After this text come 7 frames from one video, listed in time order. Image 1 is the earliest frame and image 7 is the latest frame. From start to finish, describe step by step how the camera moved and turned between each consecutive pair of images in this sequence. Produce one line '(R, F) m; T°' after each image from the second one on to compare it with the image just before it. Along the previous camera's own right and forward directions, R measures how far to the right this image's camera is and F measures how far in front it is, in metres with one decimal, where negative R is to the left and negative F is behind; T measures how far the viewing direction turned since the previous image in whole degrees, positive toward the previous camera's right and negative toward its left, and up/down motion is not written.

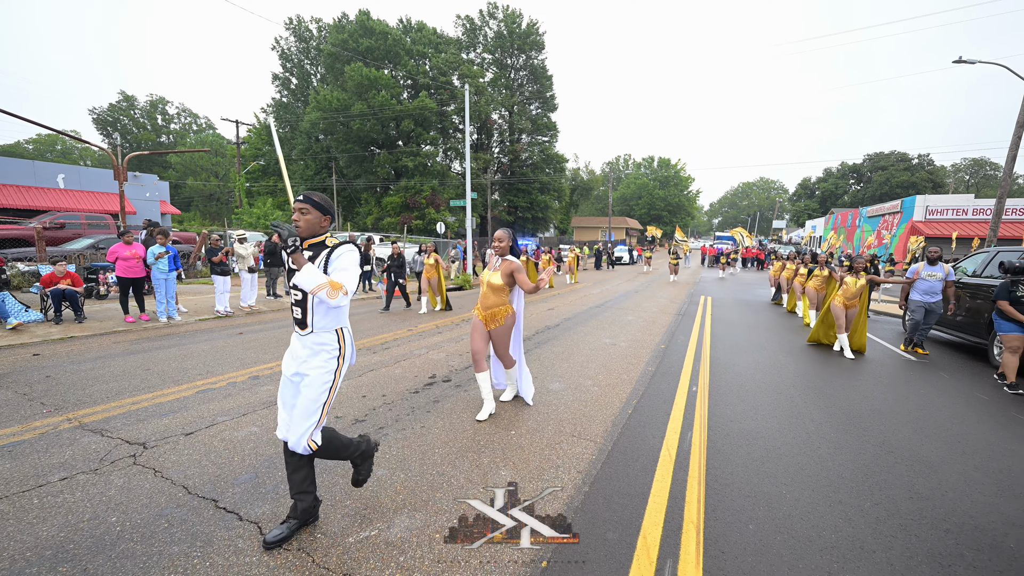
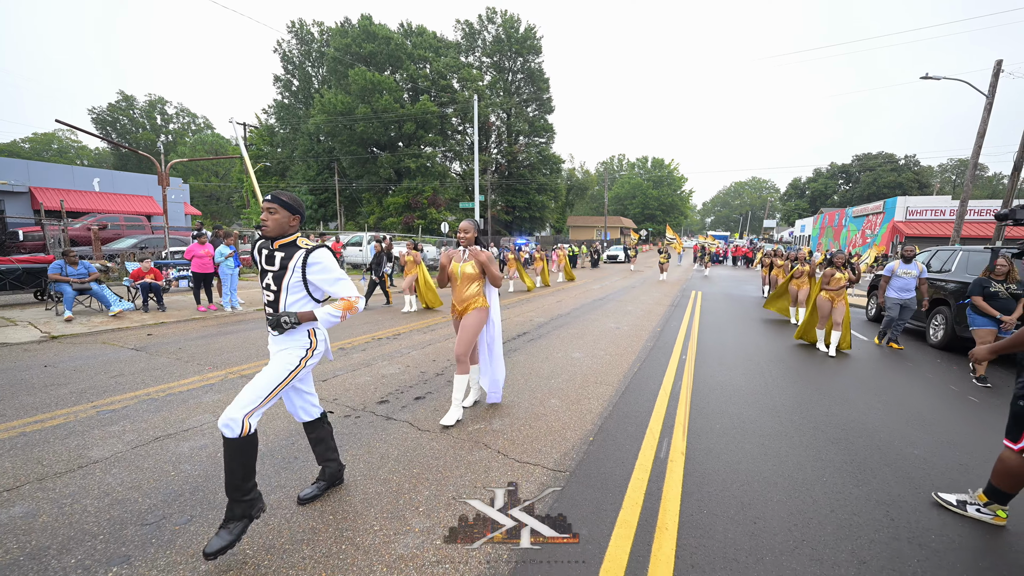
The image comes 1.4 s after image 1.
(-0.5, -1.4) m; +1°
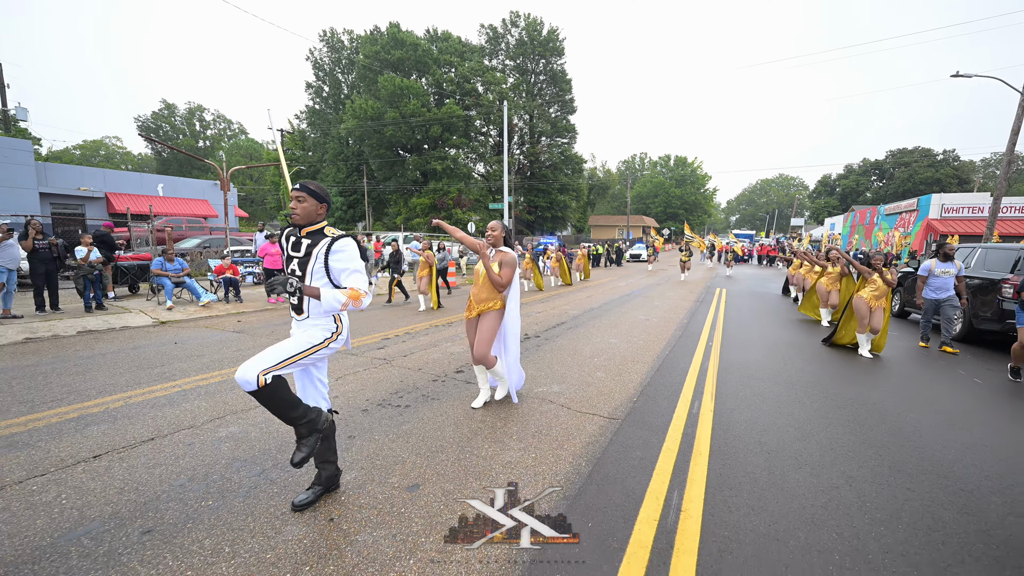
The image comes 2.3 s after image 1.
(-0.4, -0.9) m; -3°
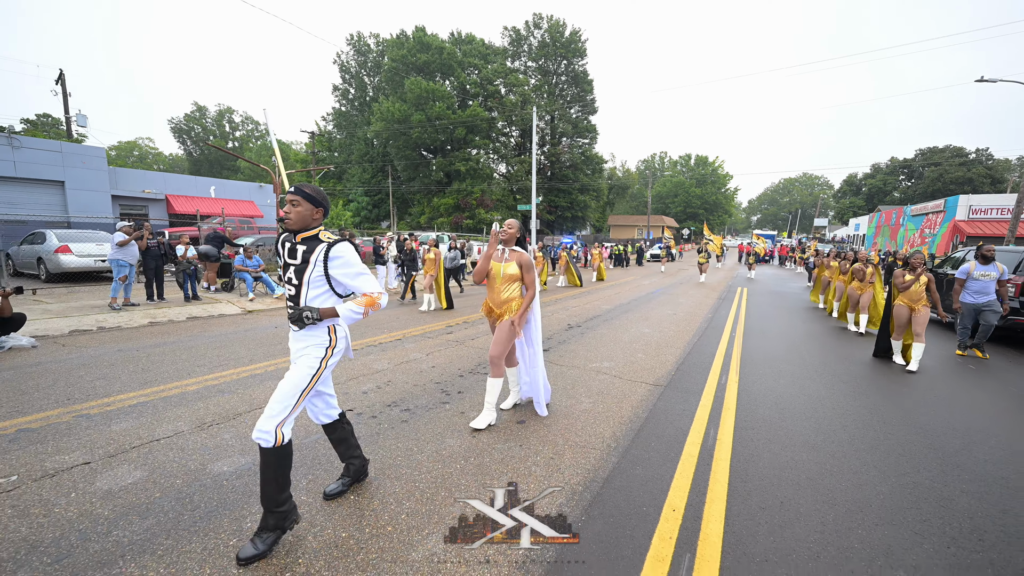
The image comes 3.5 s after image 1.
(-0.5, -1.1) m; -2°
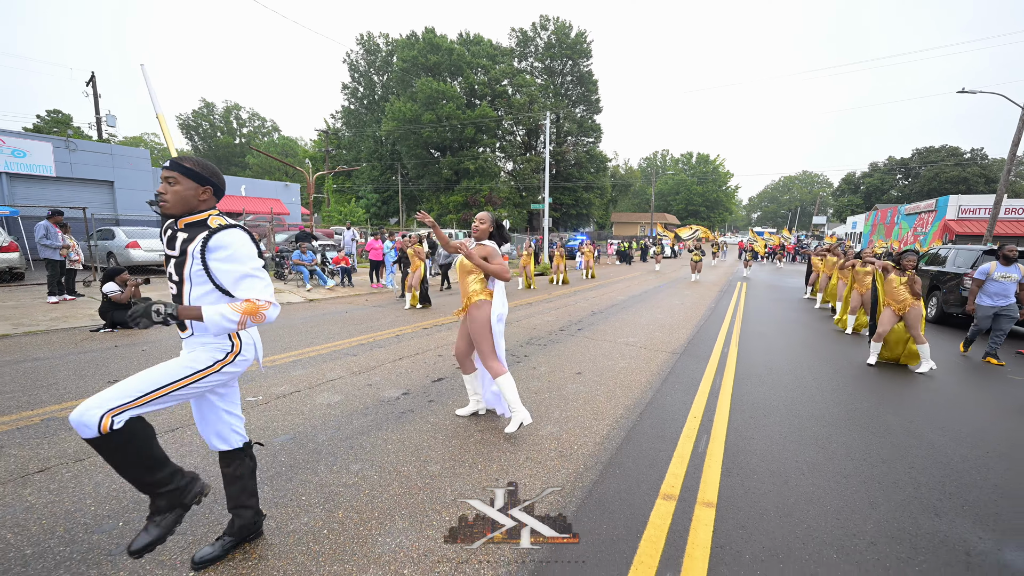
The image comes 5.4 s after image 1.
(-0.7, -1.4) m; 0°
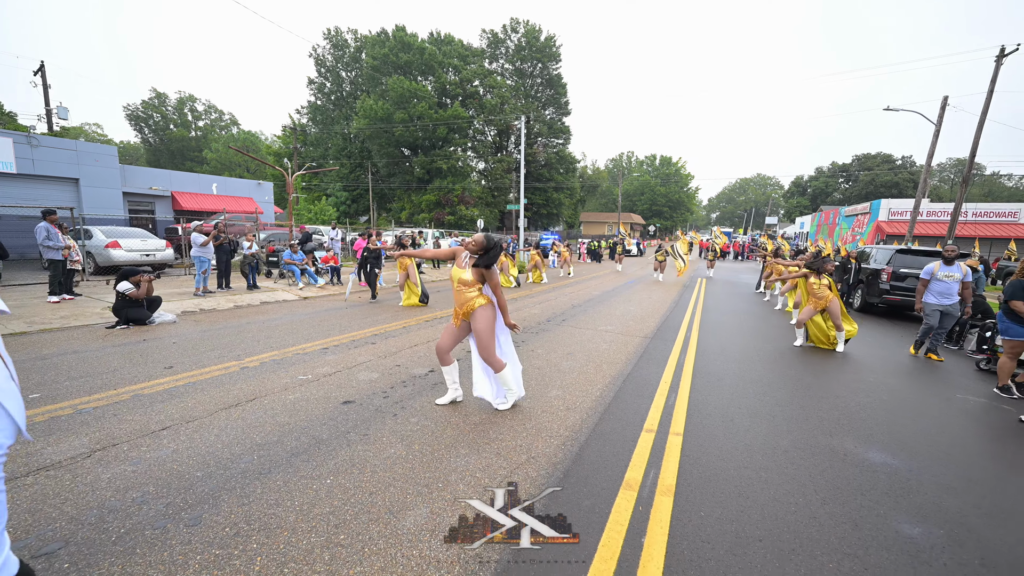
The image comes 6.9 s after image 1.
(-0.4, -0.9) m; +4°
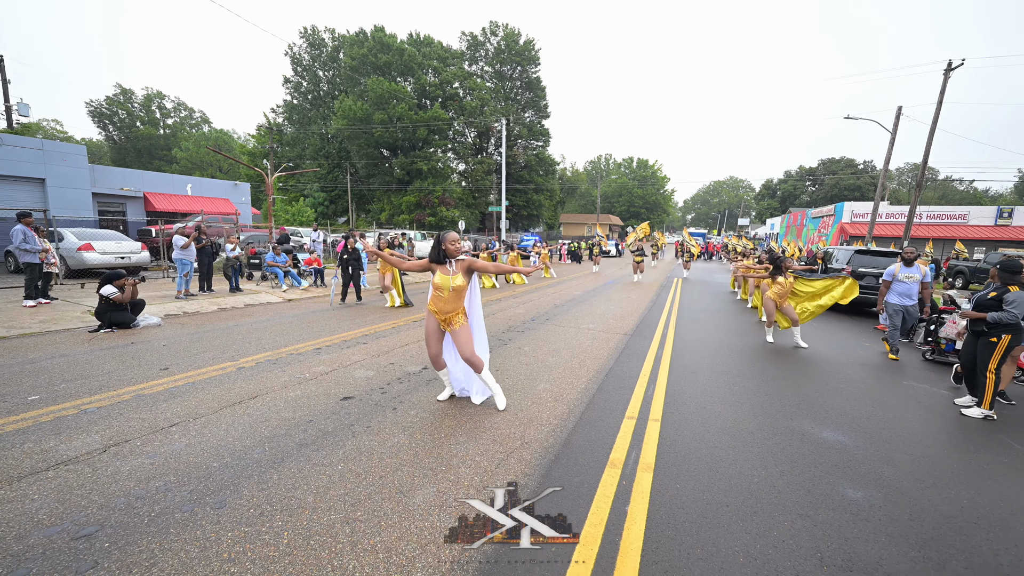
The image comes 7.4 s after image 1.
(-0.1, -0.3) m; +3°
